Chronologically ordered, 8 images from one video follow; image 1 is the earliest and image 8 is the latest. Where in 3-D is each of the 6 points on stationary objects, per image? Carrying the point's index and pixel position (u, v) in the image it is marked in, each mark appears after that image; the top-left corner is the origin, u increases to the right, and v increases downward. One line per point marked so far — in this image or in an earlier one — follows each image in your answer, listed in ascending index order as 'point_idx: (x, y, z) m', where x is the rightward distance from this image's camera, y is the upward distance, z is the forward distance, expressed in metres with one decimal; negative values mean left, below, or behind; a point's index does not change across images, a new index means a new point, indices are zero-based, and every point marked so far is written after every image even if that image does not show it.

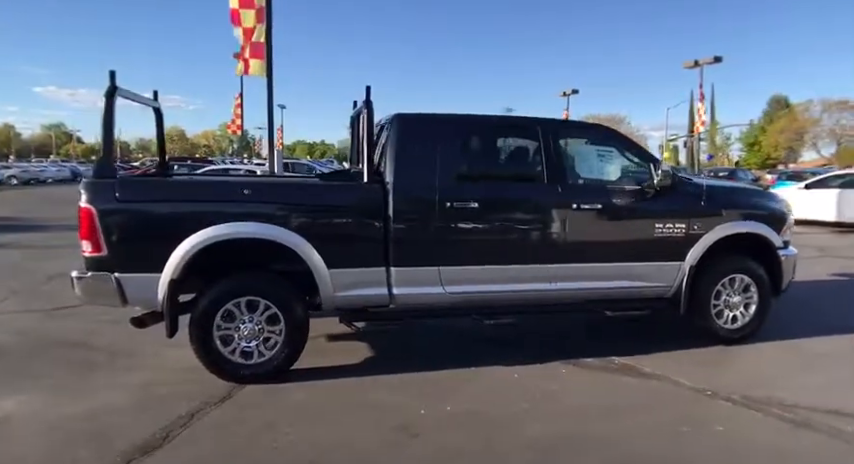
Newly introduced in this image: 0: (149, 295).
0: (-1.9, -0.4, +3.8) m
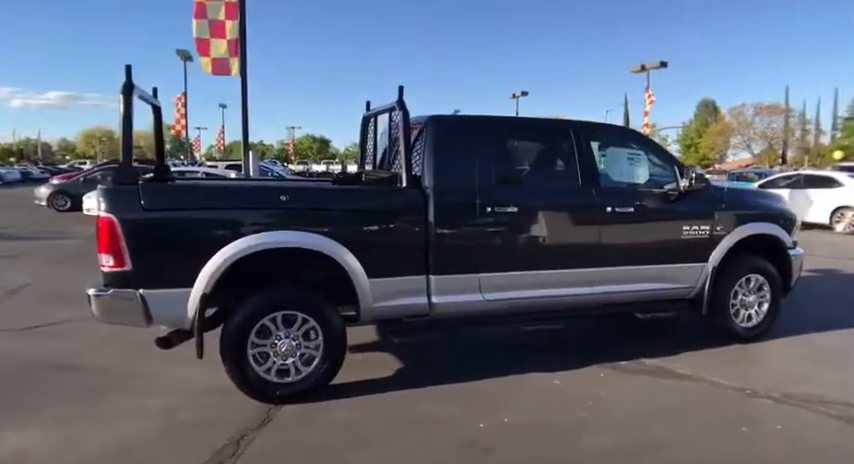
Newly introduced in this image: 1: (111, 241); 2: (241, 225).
0: (-1.6, -0.5, +3.5) m
1: (-1.9, -0.1, +3.3) m
2: (-1.2, 0.0, +3.5) m
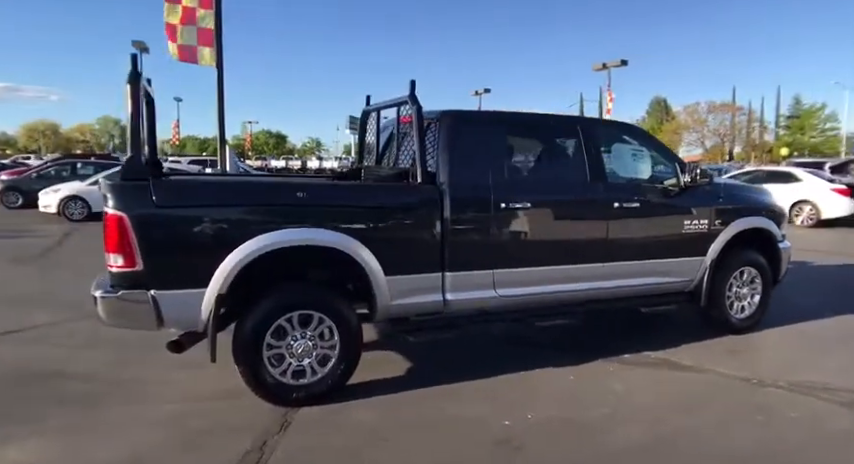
0: (-1.4, -0.5, +3.3) m
1: (-1.8, 0.0, +3.1) m
2: (-1.0, +0.1, +3.4) m
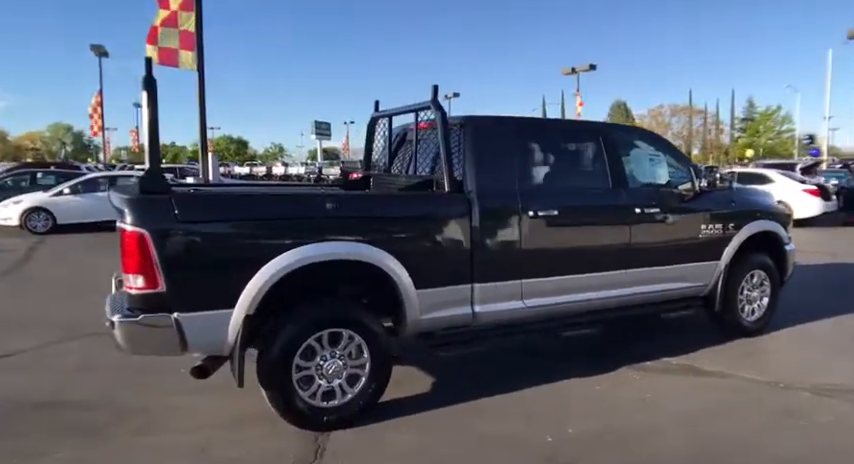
0: (-1.2, -0.6, +3.1) m
1: (-1.5, -0.1, +2.9) m
2: (-0.8, 0.0, +3.2) m
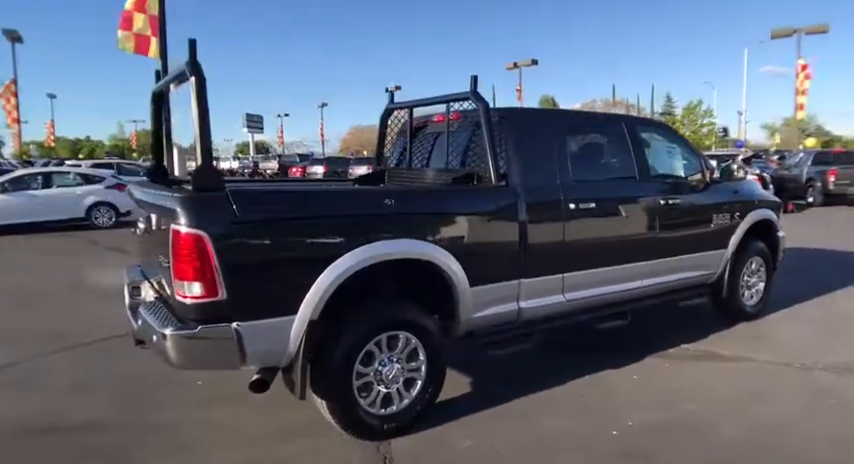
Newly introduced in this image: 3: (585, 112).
0: (-0.8, -0.6, +2.8) m
1: (-1.1, -0.2, +2.6) m
2: (-0.4, 0.0, +3.0) m
3: (+1.2, +0.9, +4.3) m
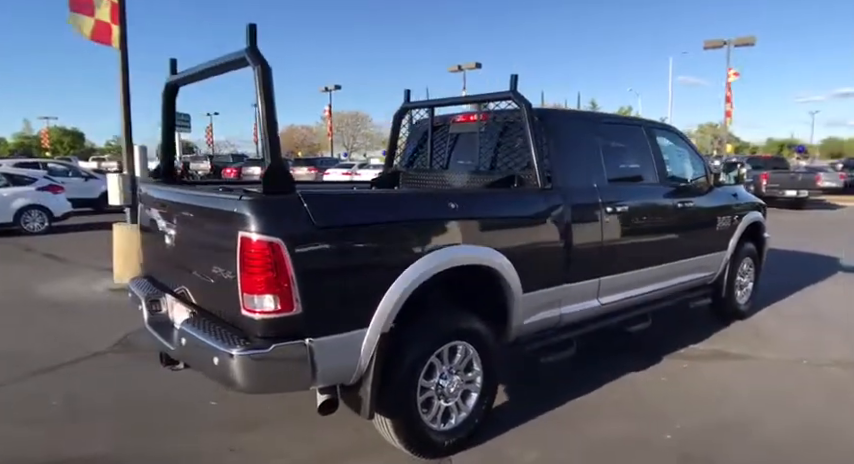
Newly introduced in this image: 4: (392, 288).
0: (-0.4, -0.6, +2.6) m
1: (-0.7, -0.2, +2.3) m
2: (-0.1, 0.0, +2.8) m
3: (+1.4, +0.9, +4.3) m
4: (-0.2, -0.3, +2.7) m
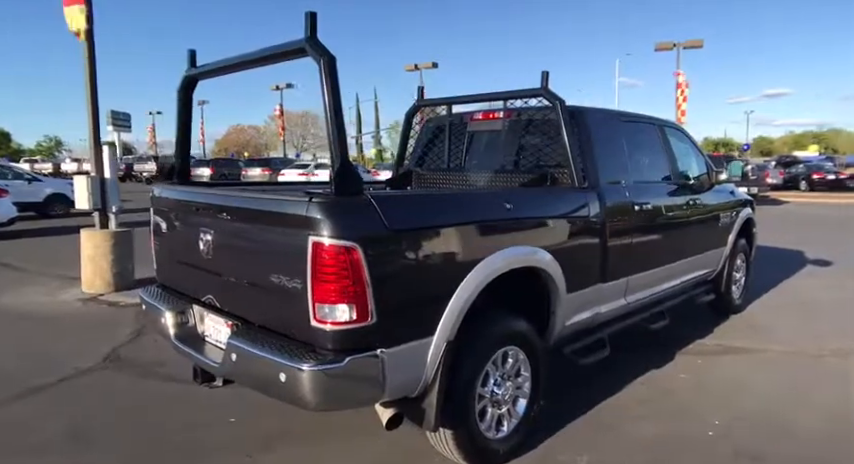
0: (-0.1, -0.6, +2.4) m
1: (-0.3, -0.2, +2.1) m
2: (+0.2, -0.1, +2.7) m
3: (+1.6, +0.9, +4.3) m
4: (+0.1, -0.3, +2.5) m
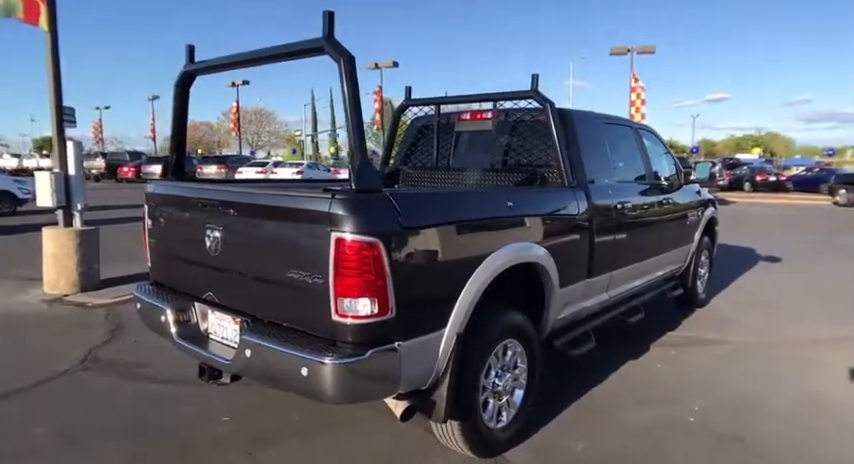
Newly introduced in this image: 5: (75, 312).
0: (0.0, -0.6, +2.5) m
1: (-0.2, -0.2, +2.2) m
2: (+0.3, 0.0, +2.8) m
3: (+1.5, +0.9, +4.5) m
4: (+0.2, -0.3, +2.6) m
5: (-3.9, -0.9, +6.0) m
